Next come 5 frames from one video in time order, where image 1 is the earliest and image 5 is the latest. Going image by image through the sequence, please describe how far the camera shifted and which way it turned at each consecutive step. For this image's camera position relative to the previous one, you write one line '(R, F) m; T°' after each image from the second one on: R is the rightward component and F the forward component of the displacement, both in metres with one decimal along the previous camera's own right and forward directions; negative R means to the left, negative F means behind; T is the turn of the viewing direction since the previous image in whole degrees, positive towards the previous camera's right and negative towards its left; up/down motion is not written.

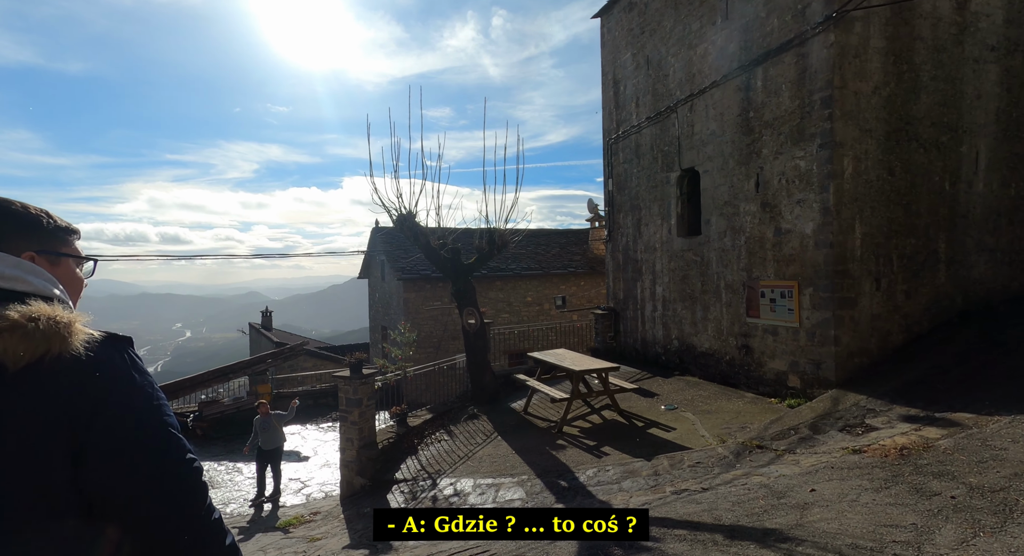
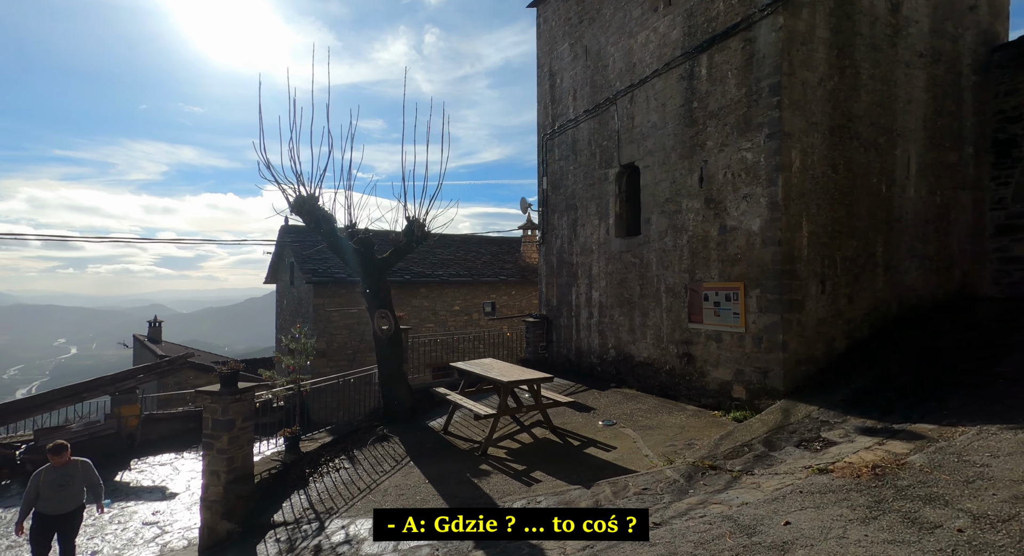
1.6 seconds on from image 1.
(+0.2, +1.0) m; +9°
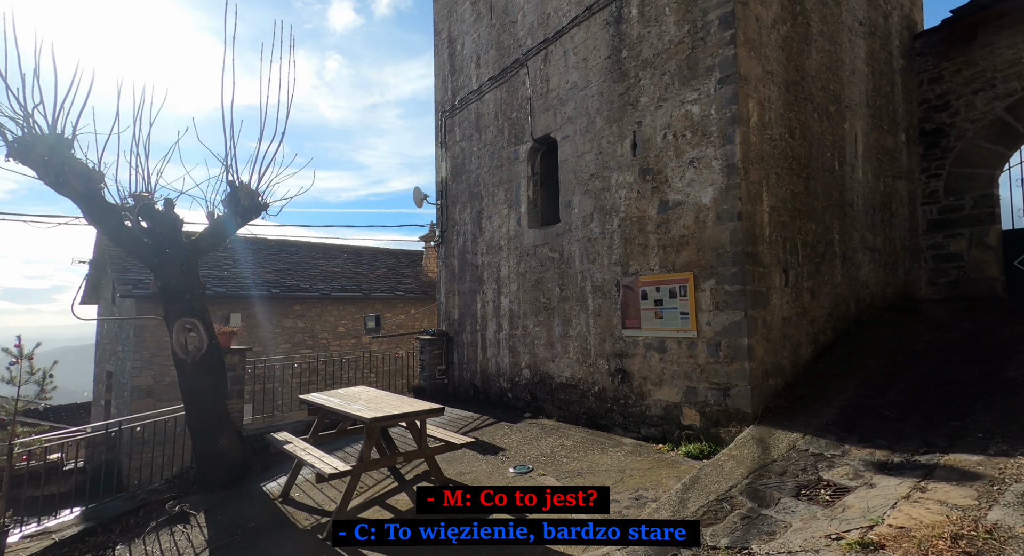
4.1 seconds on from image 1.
(+0.4, +1.8) m; +11°
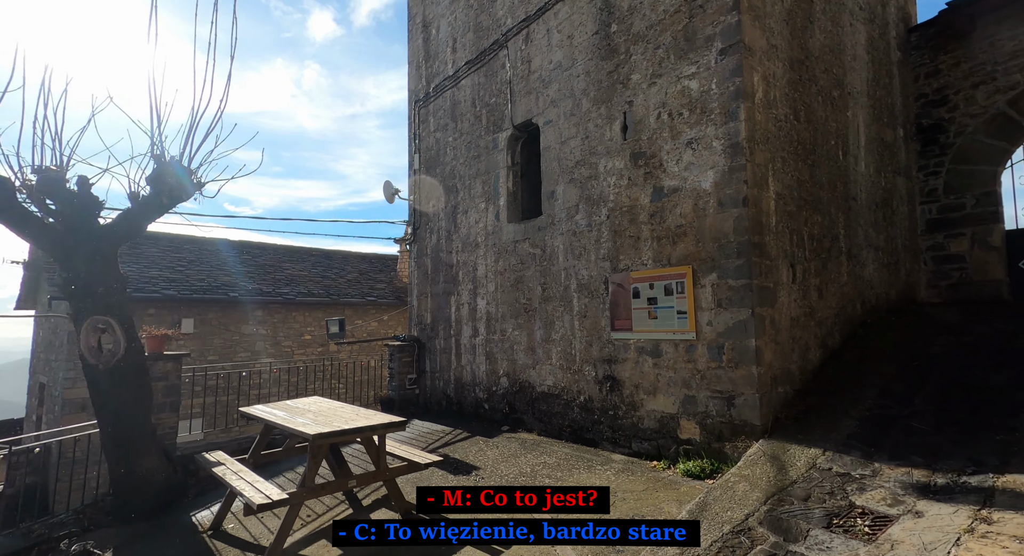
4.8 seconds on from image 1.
(0.0, +0.6) m; +2°
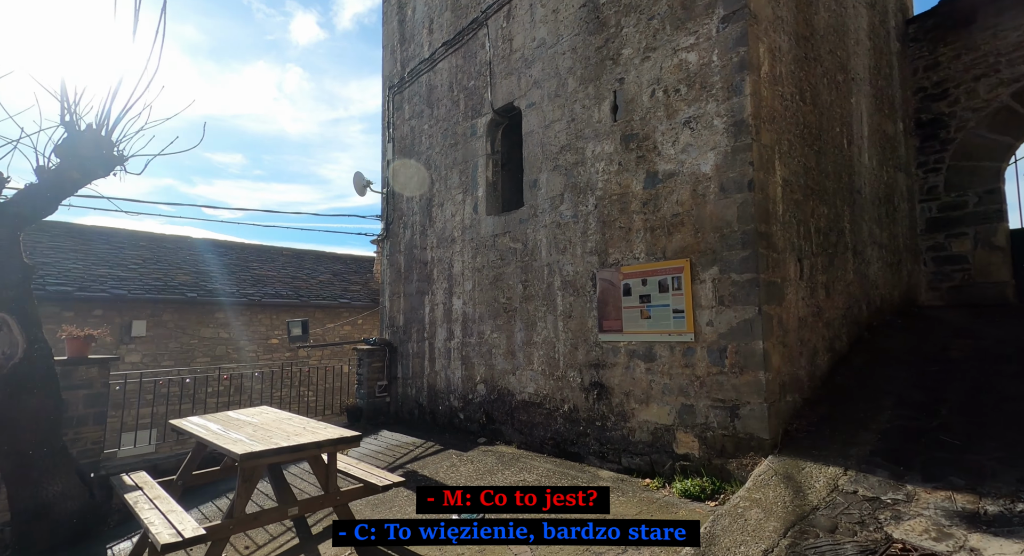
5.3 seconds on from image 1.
(+0.1, +0.5) m; +2°
